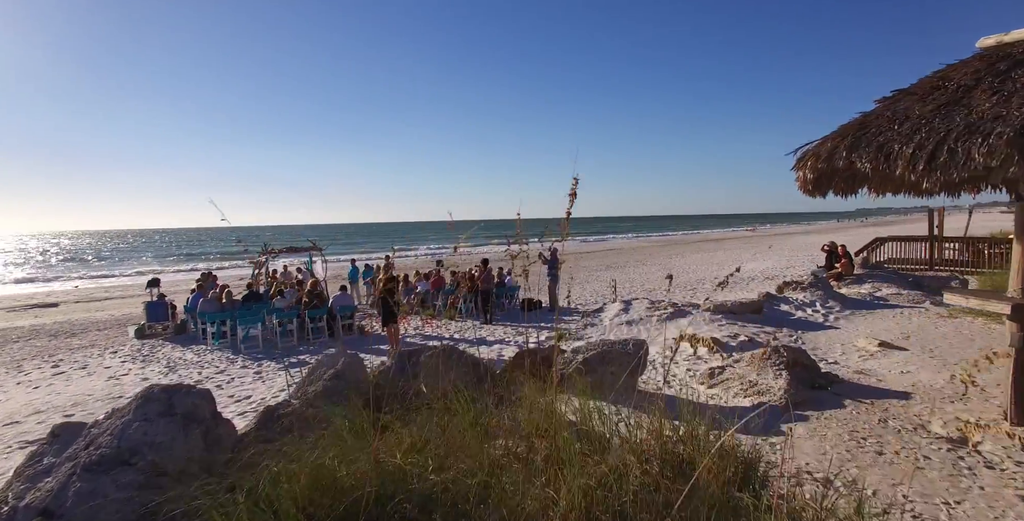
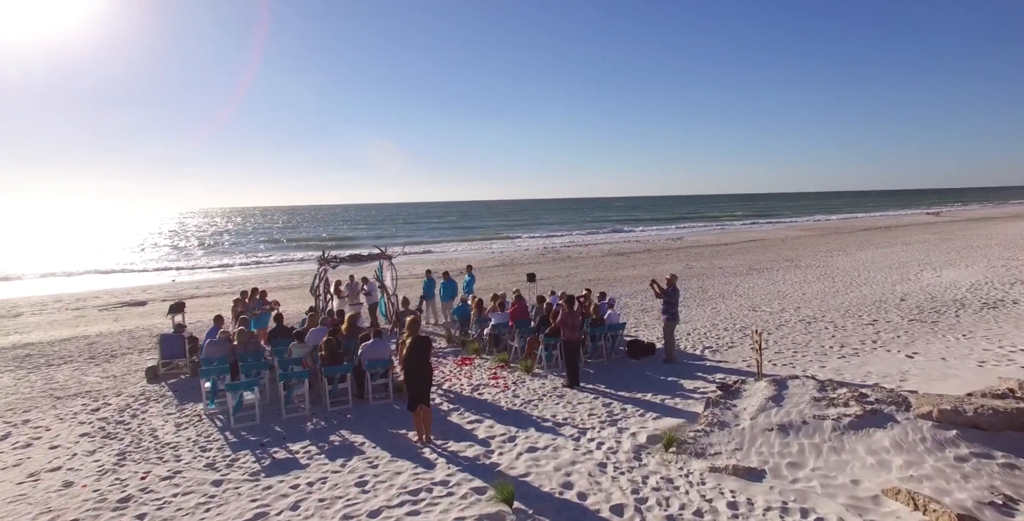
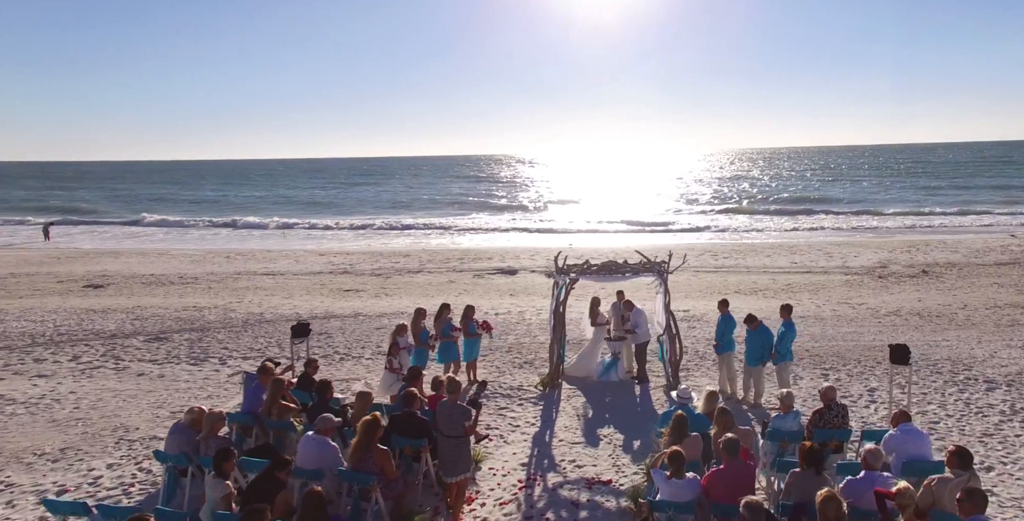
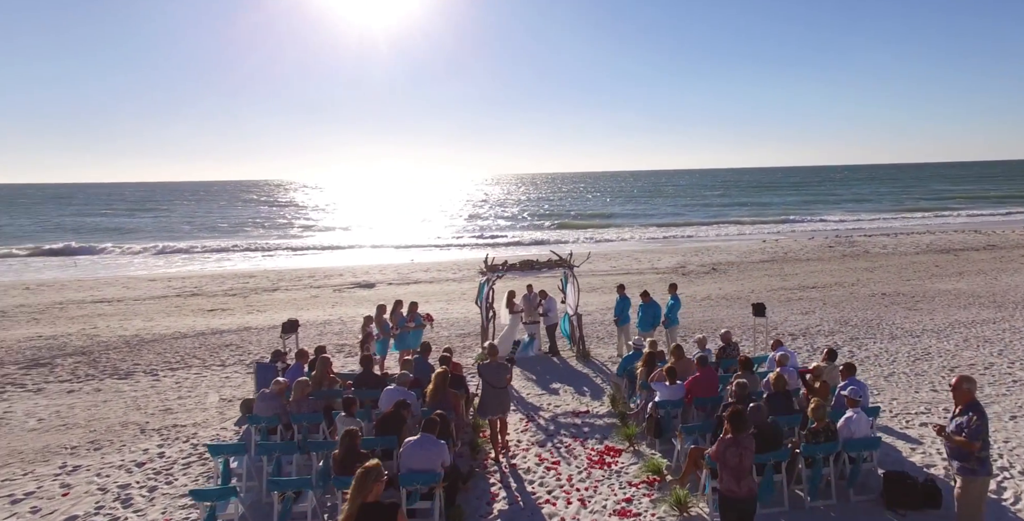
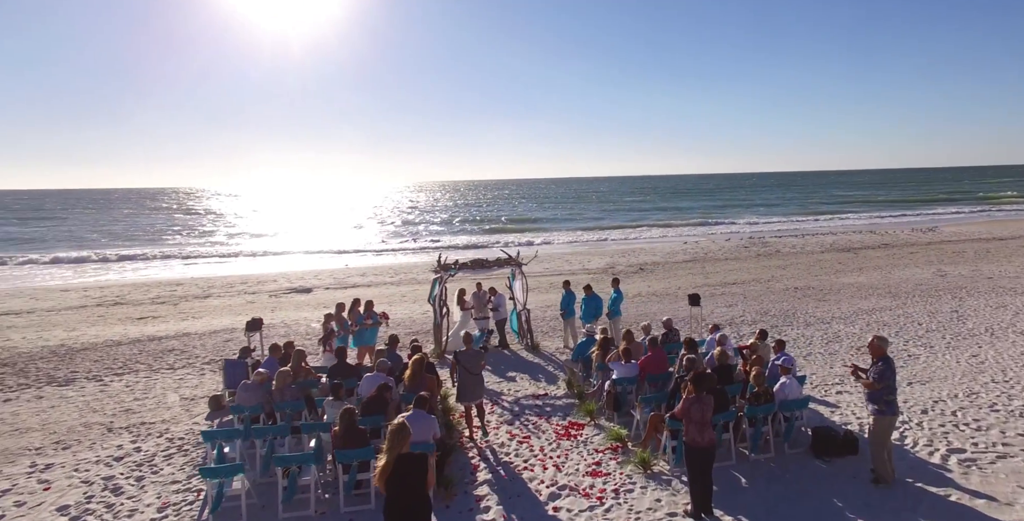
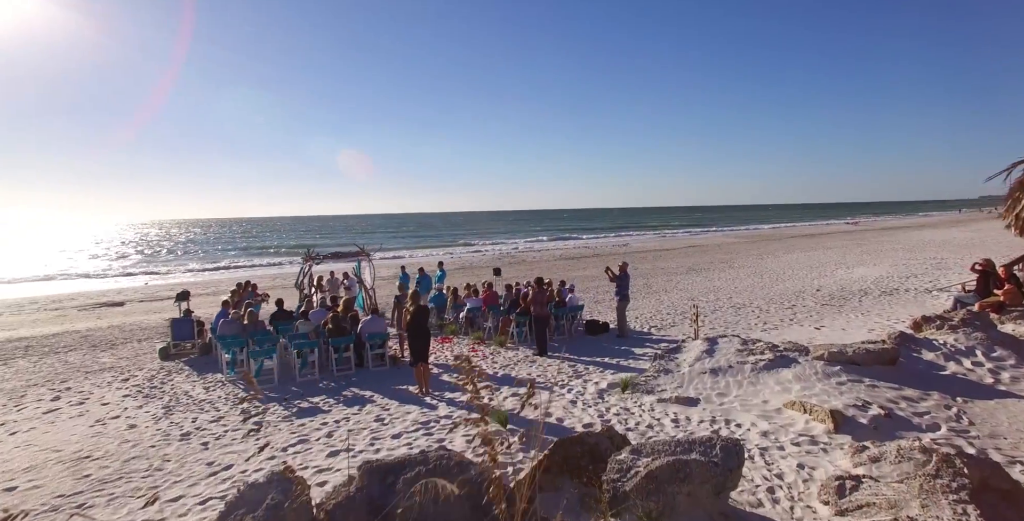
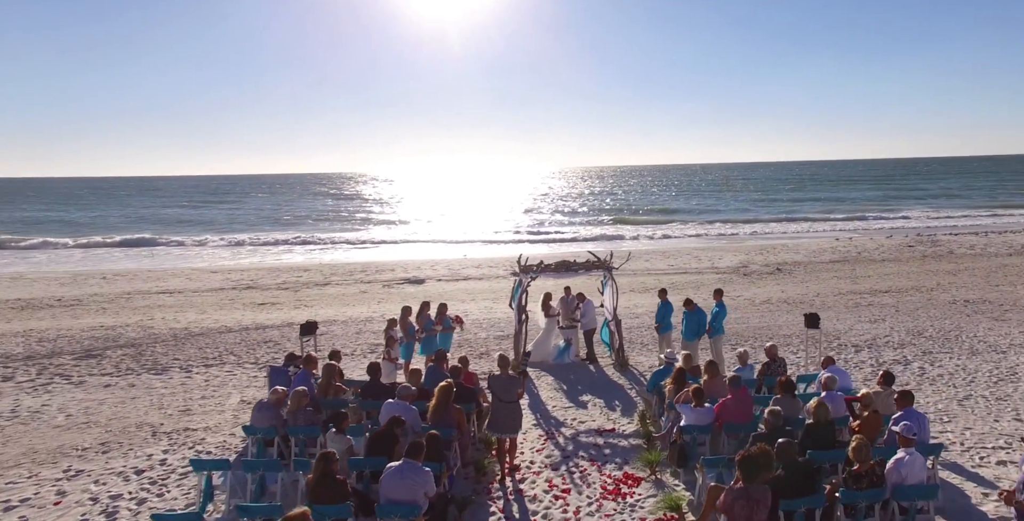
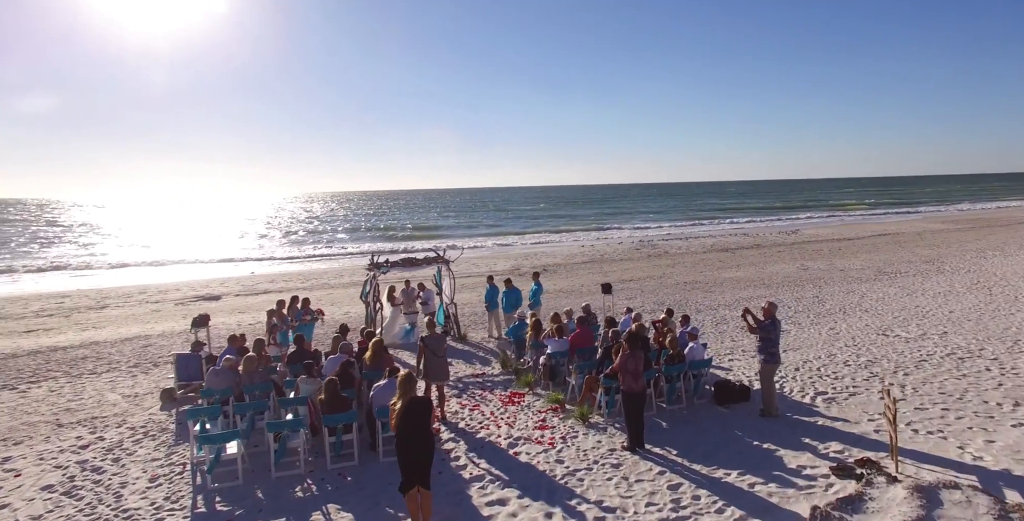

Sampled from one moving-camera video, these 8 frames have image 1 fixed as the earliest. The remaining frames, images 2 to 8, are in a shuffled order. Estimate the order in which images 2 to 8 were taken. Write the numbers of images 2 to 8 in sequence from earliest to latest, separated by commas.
6, 2, 8, 5, 4, 7, 3
